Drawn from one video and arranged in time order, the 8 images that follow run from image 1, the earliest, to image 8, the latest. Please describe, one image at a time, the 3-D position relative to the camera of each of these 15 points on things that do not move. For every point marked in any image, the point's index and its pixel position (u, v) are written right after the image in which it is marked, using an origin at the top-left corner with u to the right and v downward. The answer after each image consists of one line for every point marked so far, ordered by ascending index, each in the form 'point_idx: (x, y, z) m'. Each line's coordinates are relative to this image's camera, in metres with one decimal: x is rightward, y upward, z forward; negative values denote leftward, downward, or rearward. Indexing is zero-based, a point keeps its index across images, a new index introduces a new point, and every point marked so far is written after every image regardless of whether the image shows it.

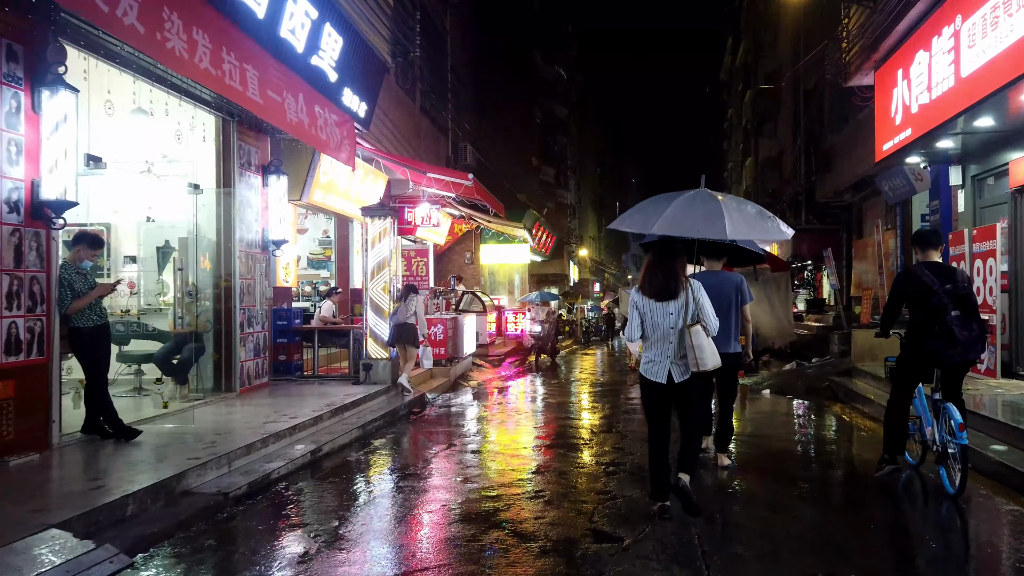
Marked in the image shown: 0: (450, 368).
0: (-1.1, -1.4, +12.9) m
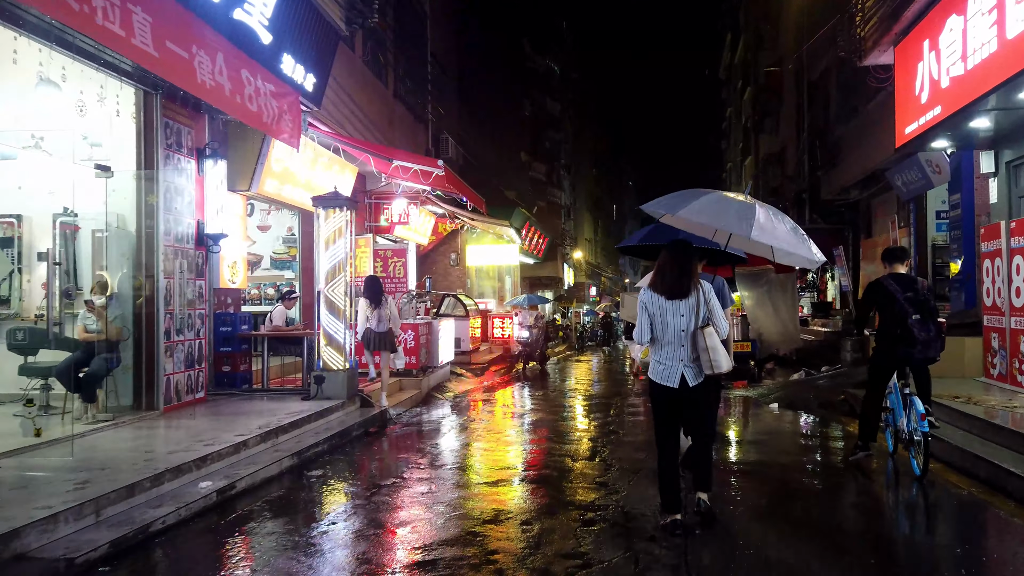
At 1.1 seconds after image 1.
0: (-1.4, -1.4, +11.6) m
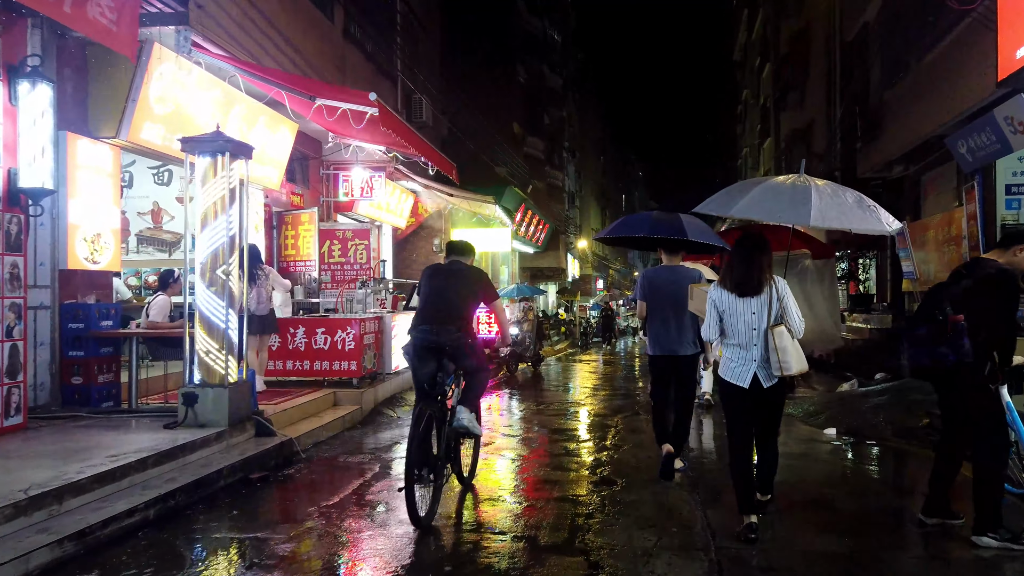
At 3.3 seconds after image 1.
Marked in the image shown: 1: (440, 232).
0: (-1.7, -1.2, +8.9) m
1: (-1.8, +1.4, +18.9) m
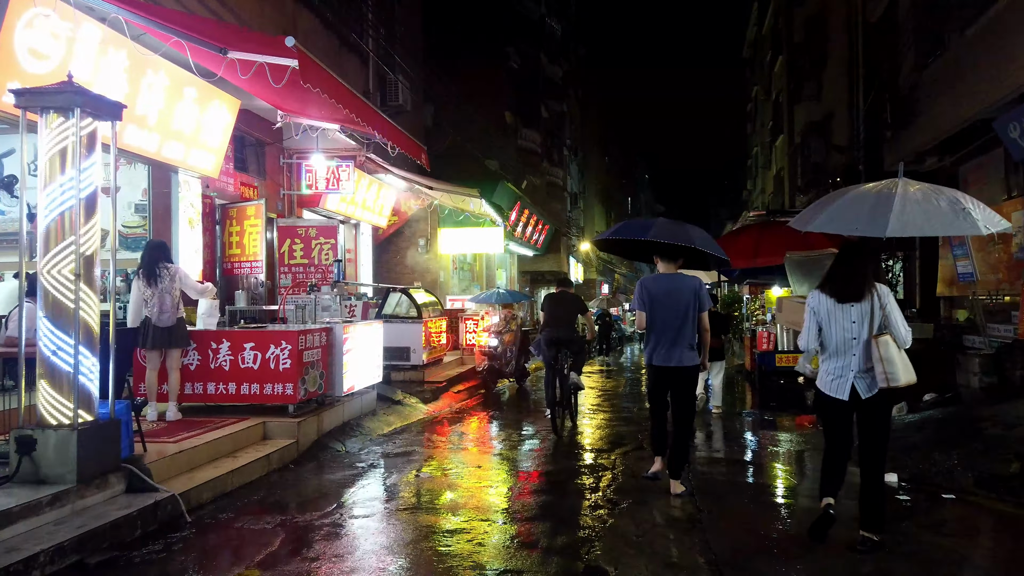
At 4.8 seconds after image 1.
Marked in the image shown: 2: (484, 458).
0: (-2.0, -1.3, +7.2) m
1: (-2.0, +1.3, +17.2) m
2: (-0.2, -1.7, +7.4) m
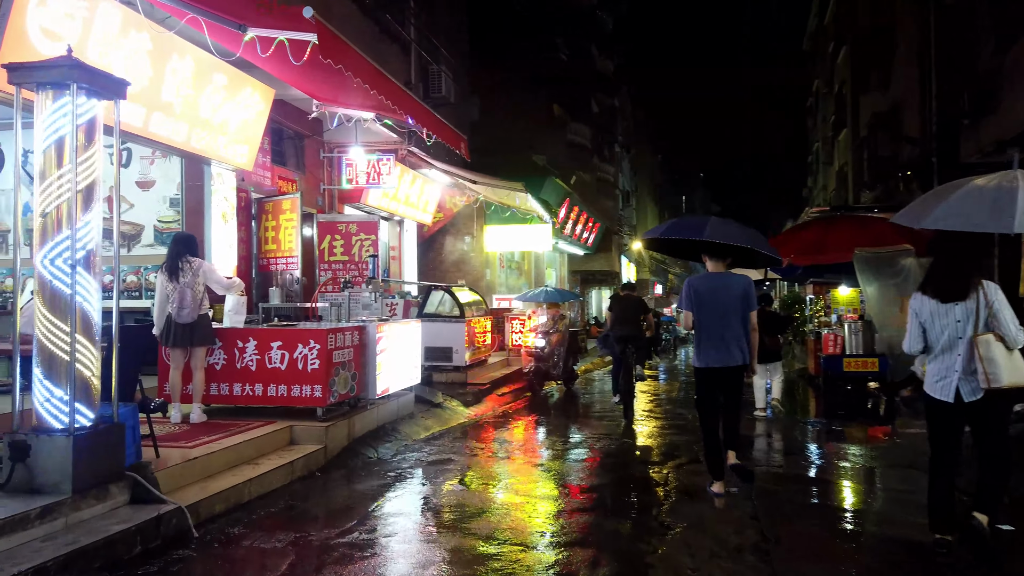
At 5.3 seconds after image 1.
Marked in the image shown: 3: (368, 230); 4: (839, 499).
0: (-1.6, -1.2, +6.8) m
1: (-0.9, +1.3, +16.8) m
2: (+0.2, -1.6, +6.9) m
3: (-2.2, +0.9, +11.5) m
4: (+2.4, -1.5, +5.6) m
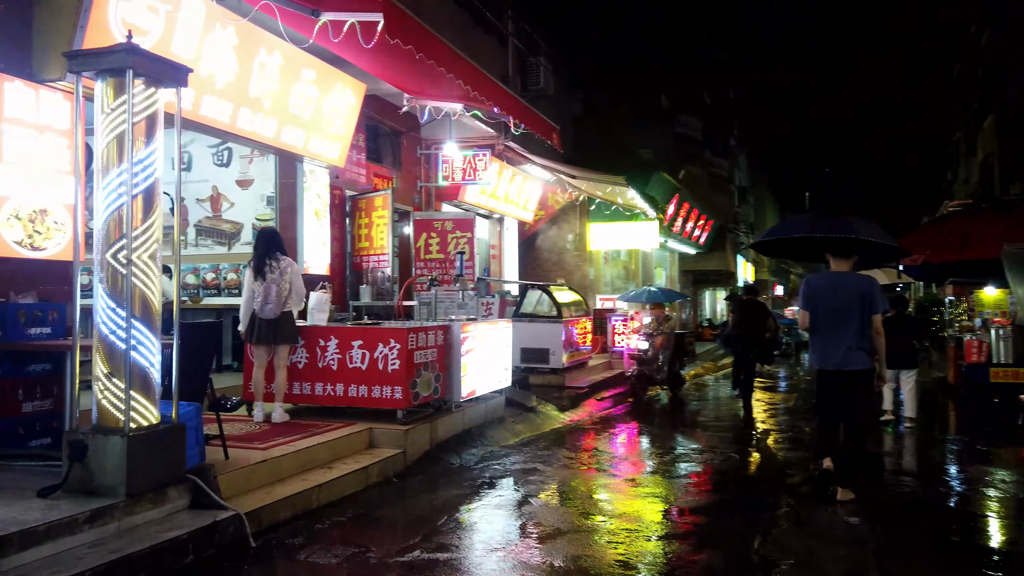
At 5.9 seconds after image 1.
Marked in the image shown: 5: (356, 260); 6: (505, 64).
0: (-0.8, -1.2, +6.5) m
1: (+1.3, +1.3, +16.3) m
2: (+1.0, -1.6, +6.3) m
3: (-0.7, +0.9, +11.2) m
4: (+2.9, -1.5, +4.7) m
5: (-2.0, +0.4, +9.8) m
6: (-0.1, +3.5, +11.9) m
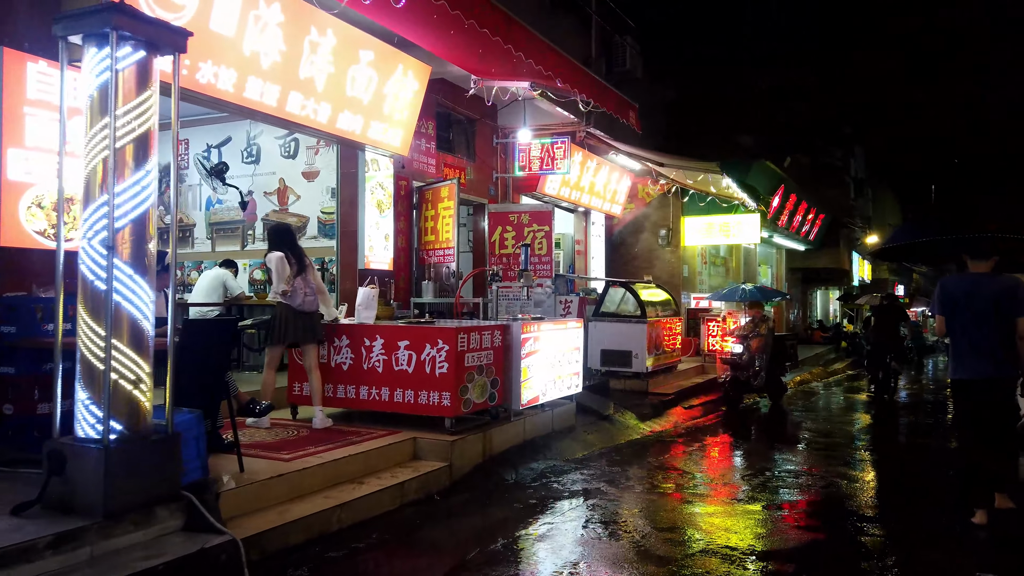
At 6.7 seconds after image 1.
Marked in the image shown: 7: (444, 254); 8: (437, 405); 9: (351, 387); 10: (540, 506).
0: (-0.4, -1.2, +5.9) m
1: (+3.1, +1.3, +15.2) m
2: (+1.4, -1.6, +5.4) m
3: (+0.4, +0.9, +10.5) m
4: (+3.1, -1.5, +3.6) m
5: (-1.1, +0.4, +9.2) m
6: (+1.1, +3.6, +11.1) m
7: (-0.8, +0.4, +9.0) m
8: (-0.6, -0.9, +5.9) m
9: (-1.3, -0.8, +6.3) m
10: (+0.2, -1.6, +5.5) m
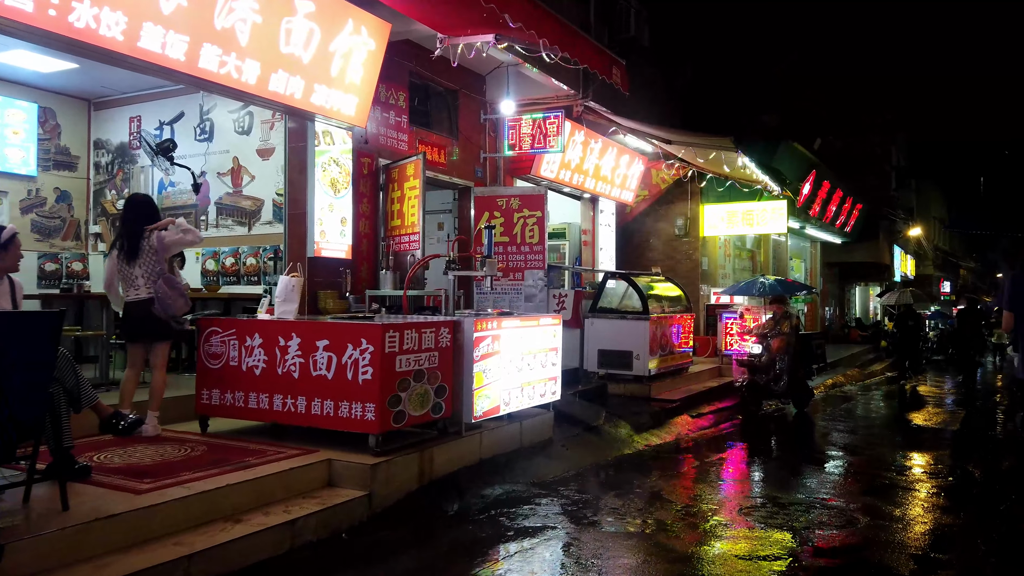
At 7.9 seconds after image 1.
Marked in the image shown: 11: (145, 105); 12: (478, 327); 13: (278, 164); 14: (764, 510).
0: (-0.8, -1.1, +4.8) m
1: (+3.1, +1.5, +13.9) m
2: (+1.0, -1.5, +4.2) m
3: (+0.2, +1.0, +9.4) m
4: (+2.6, -1.5, +2.3) m
5: (-1.3, +0.5, +8.1) m
6: (+1.0, +3.7, +9.9) m
7: (-1.0, +0.5, +7.9) m
8: (-1.0, -0.8, +4.8) m
9: (-1.7, -0.7, +5.2) m
10: (-0.2, -1.5, +4.3) m
11: (-4.4, +2.2, +9.0) m
12: (-0.2, -0.3, +5.5) m
13: (-2.5, +1.3, +8.1) m
14: (+1.6, -1.6, +5.3) m
